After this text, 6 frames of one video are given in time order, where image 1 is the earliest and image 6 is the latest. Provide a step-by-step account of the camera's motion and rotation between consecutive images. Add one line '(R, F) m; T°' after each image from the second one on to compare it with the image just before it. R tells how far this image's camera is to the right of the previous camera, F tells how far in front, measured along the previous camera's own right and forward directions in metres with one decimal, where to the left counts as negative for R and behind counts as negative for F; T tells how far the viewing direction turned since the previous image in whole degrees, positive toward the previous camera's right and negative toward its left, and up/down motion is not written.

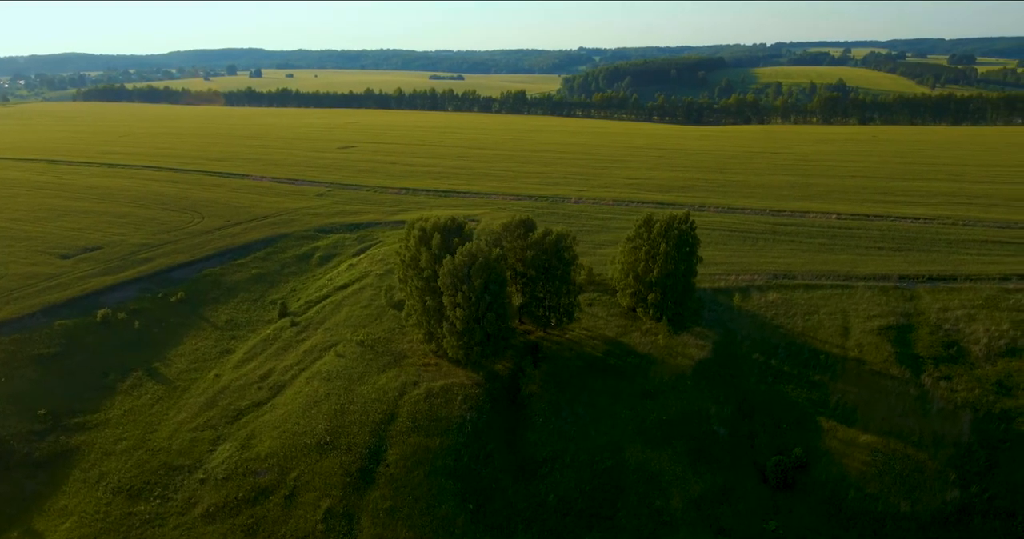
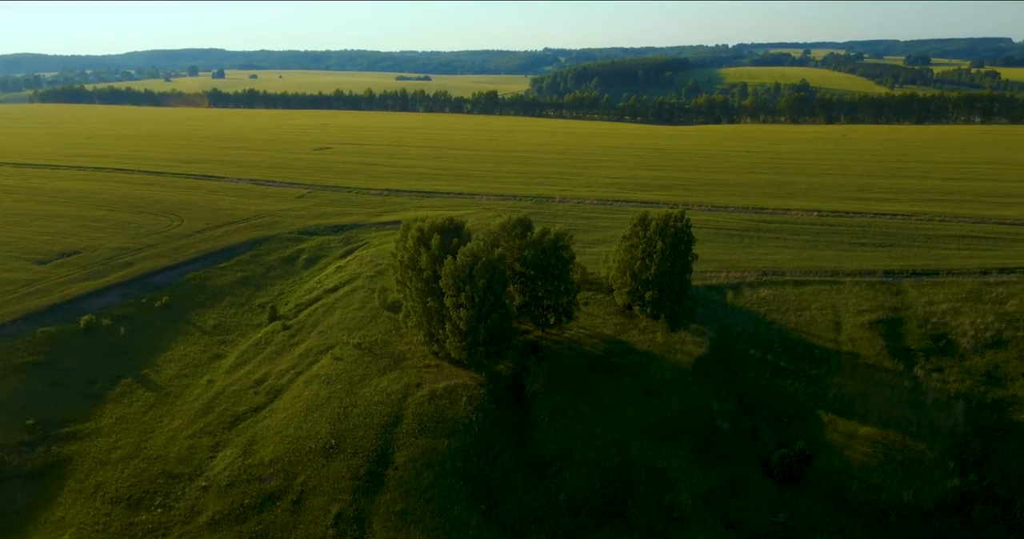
(-1.2, +0.1) m; +2°
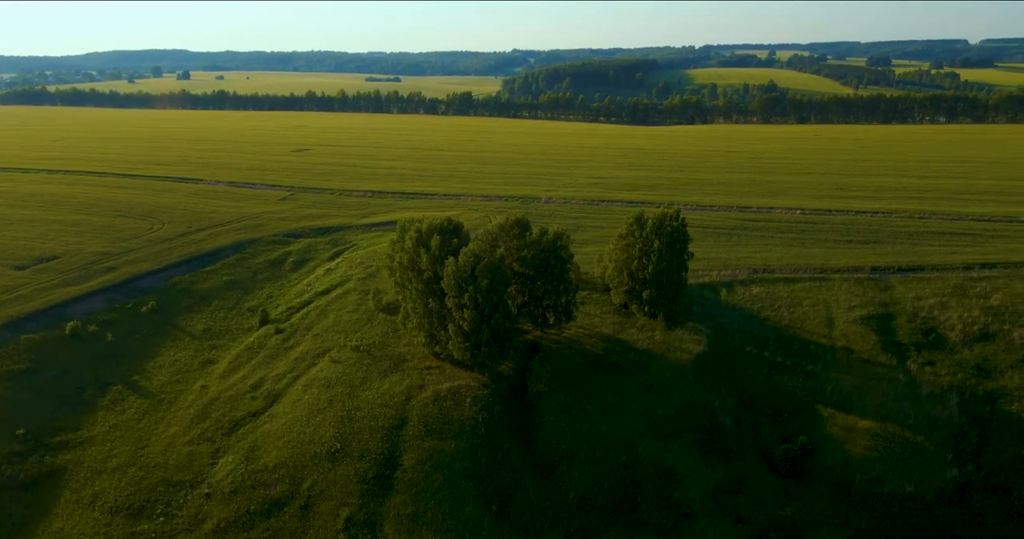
(-1.1, 0.0) m; +2°
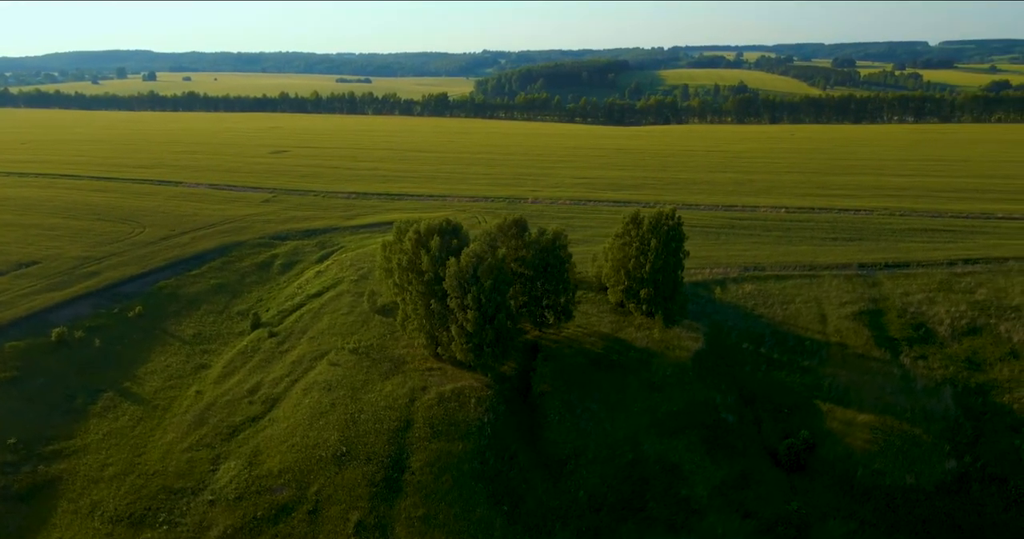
(-1.0, 0.0) m; +2°
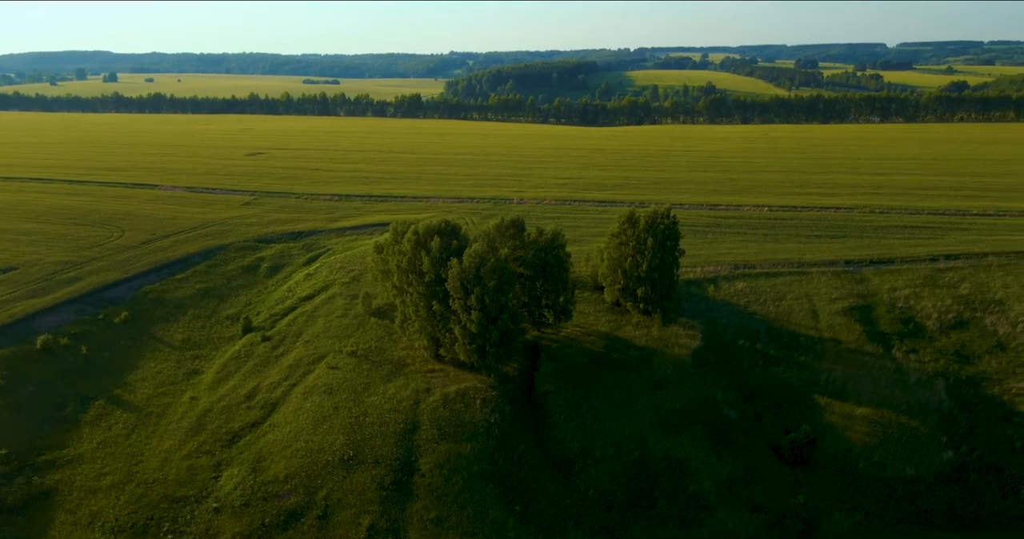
(-1.2, 0.0) m; +2°
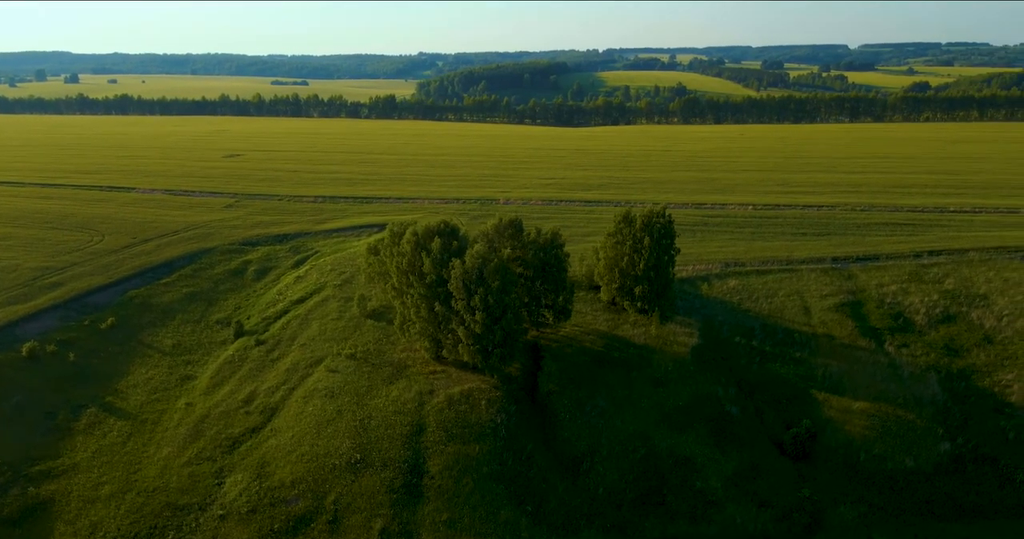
(-1.1, 0.0) m; +2°
